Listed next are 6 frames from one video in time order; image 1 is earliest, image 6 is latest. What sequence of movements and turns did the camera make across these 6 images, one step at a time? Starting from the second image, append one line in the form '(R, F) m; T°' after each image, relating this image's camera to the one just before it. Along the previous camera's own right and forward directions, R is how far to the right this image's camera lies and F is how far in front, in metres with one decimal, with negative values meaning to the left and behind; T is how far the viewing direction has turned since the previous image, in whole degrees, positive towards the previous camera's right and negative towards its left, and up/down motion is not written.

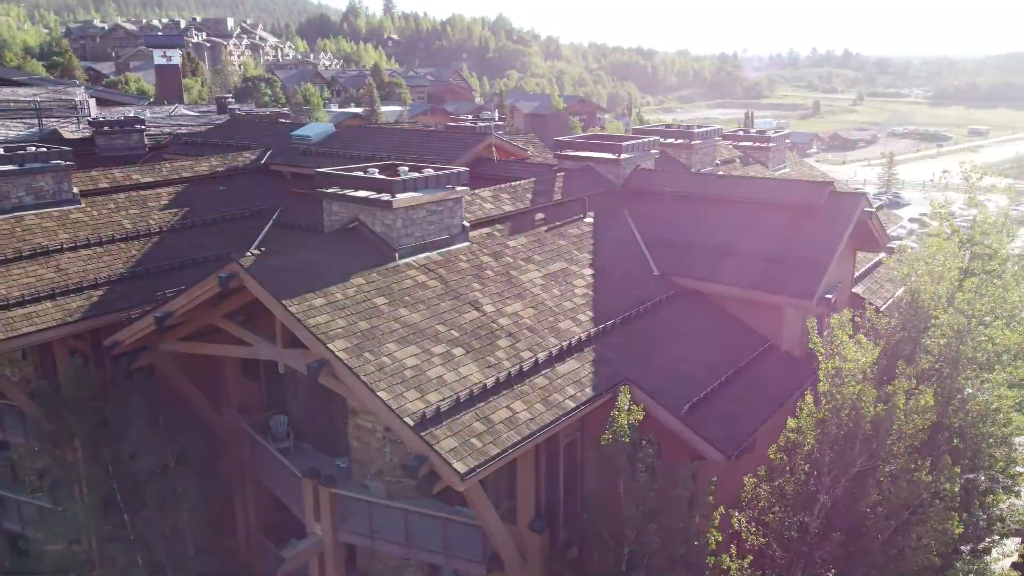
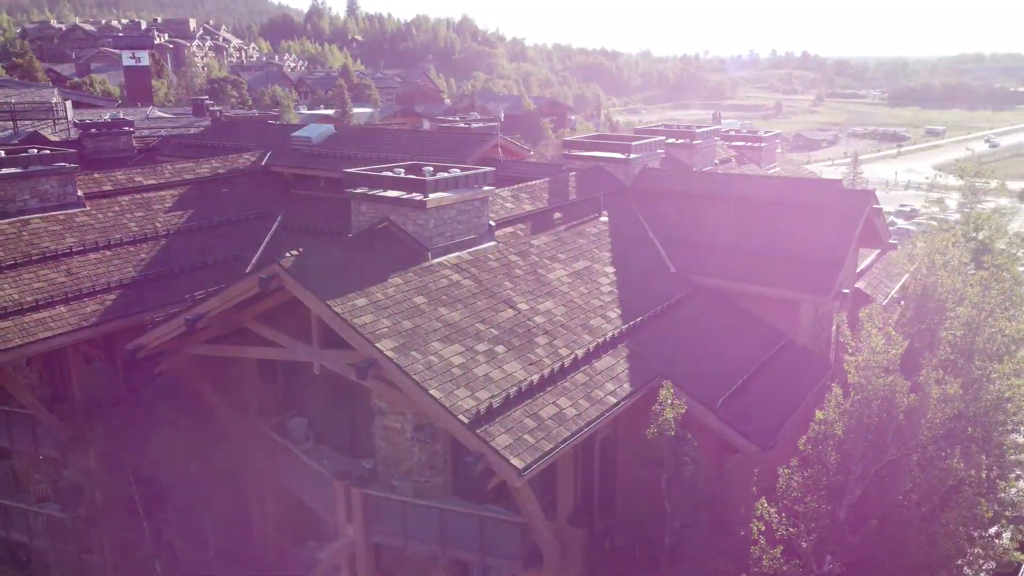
(-0.8, -0.1) m; +2°
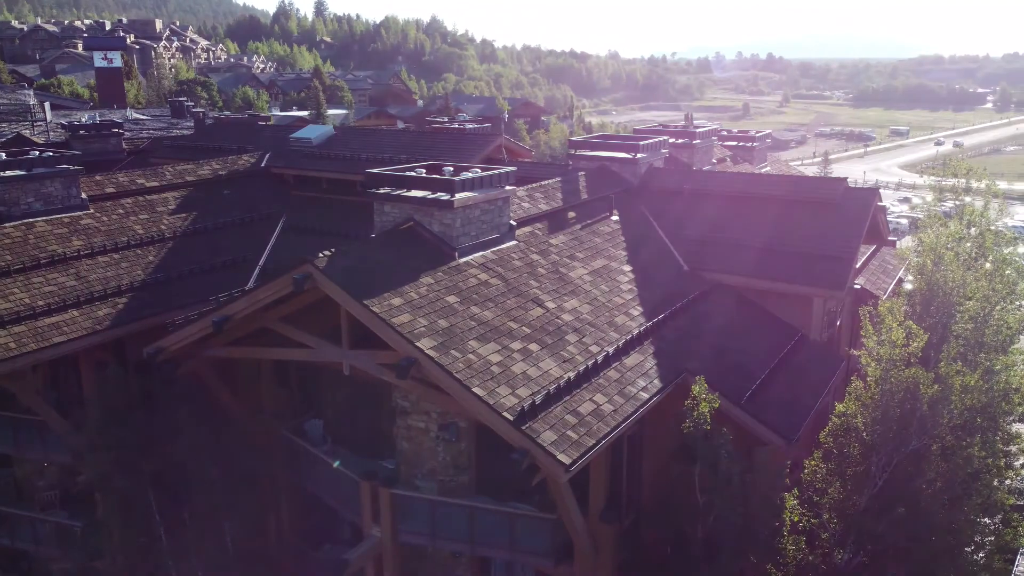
(-0.7, -0.1) m; +2°
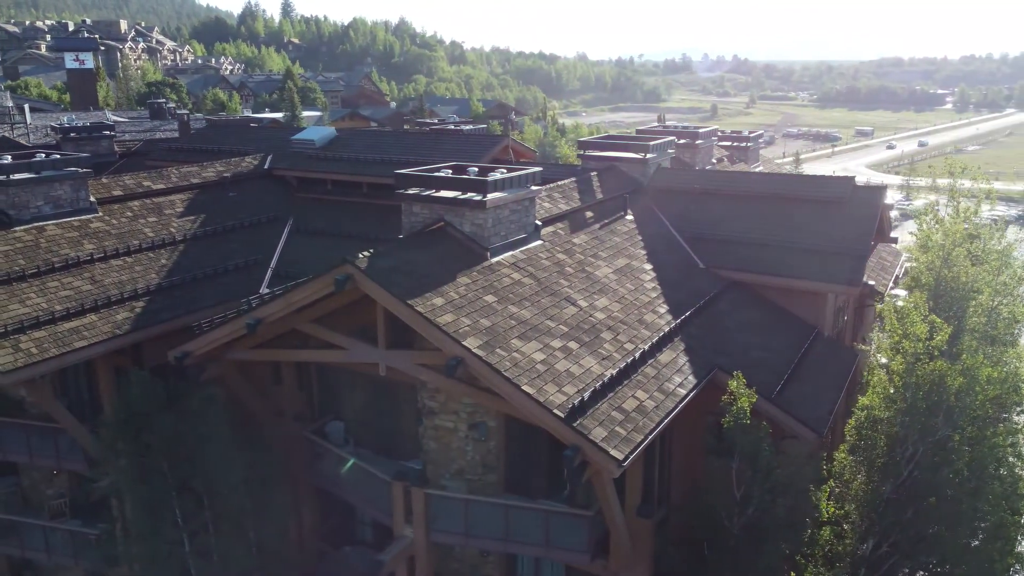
(-0.8, -0.1) m; +2°
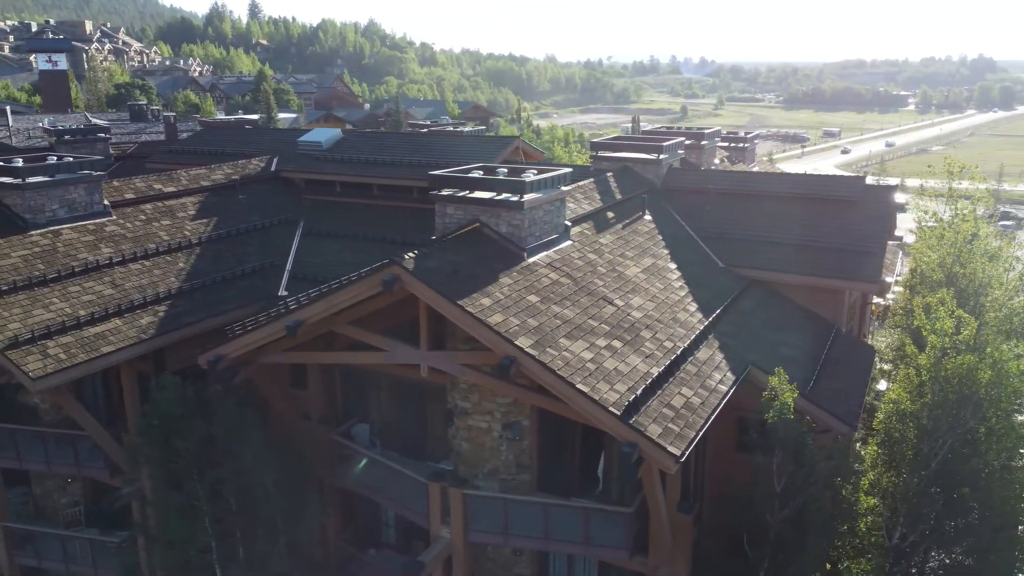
(-0.9, 0.0) m; +2°
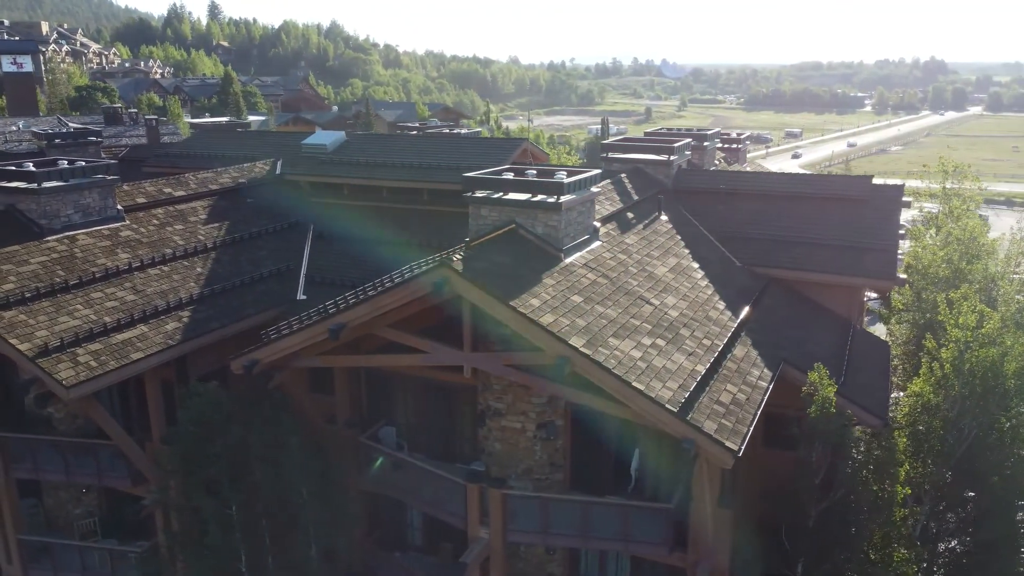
(-0.9, -0.1) m; +2°
